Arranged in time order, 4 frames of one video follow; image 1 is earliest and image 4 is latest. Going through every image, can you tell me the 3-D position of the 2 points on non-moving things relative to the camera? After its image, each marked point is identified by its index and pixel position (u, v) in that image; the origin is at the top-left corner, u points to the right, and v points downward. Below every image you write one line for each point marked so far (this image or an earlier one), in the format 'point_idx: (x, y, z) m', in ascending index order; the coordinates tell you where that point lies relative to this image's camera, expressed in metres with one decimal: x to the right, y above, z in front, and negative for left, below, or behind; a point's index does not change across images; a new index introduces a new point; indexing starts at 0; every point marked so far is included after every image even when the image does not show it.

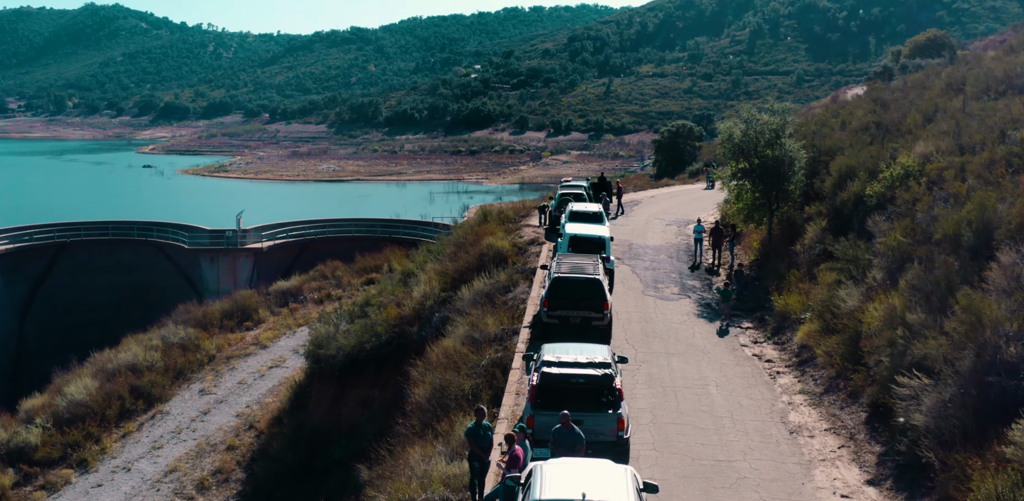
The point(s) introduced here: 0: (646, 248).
0: (+3.4, 0.0, +19.8) m
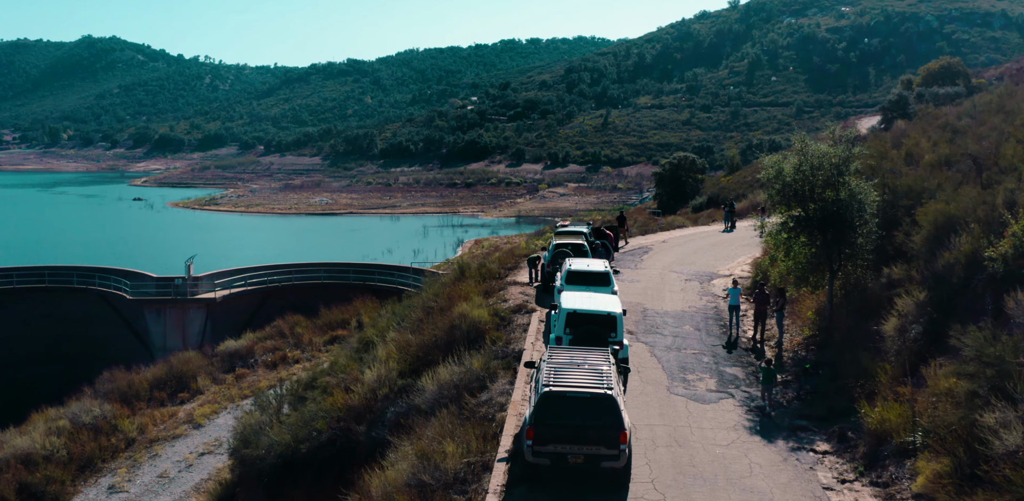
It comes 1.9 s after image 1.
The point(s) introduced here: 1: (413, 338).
0: (+3.0, -1.3, +15.4) m
1: (-2.0, -1.8, +15.7) m
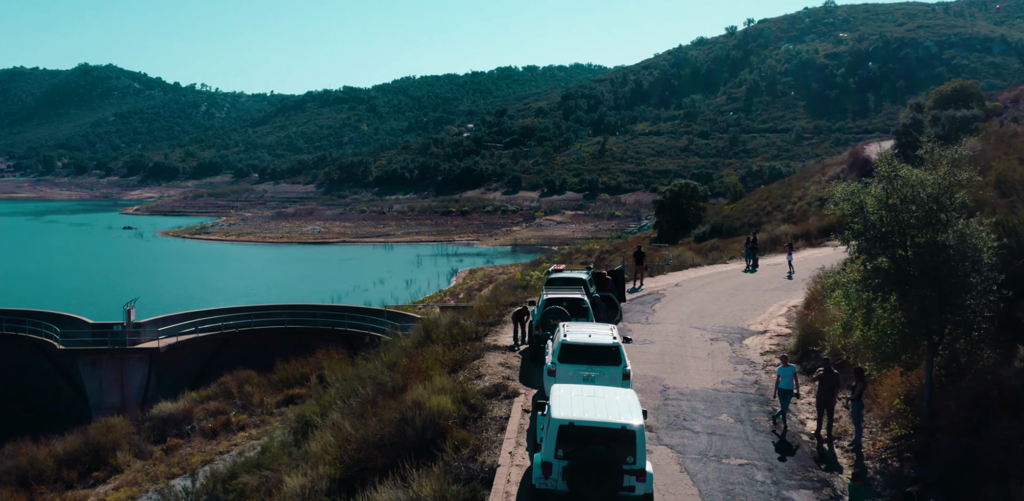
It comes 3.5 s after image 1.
0: (+2.7, -2.2, +11.5) m
1: (-2.4, -2.7, +11.7) m
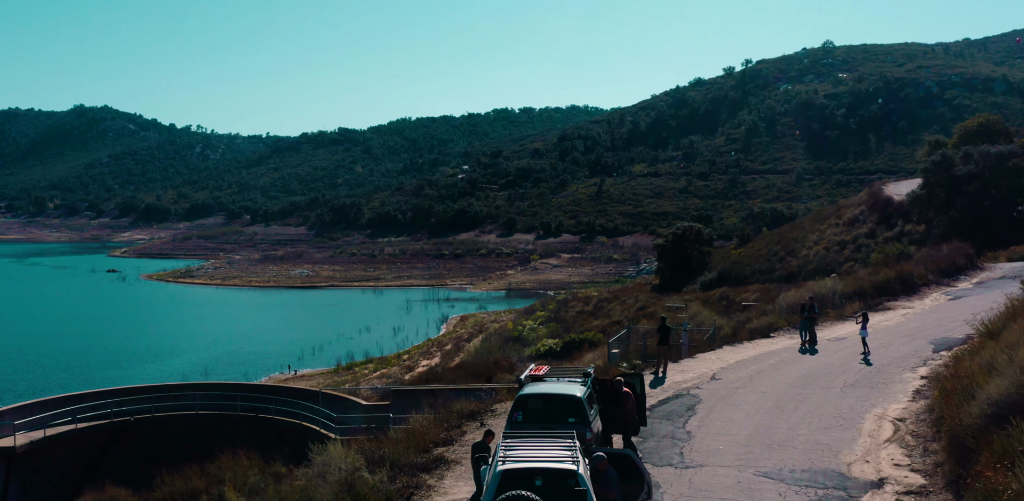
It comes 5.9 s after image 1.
0: (+2.0, -3.1, +5.0) m
1: (-3.0, -3.6, +5.2) m
